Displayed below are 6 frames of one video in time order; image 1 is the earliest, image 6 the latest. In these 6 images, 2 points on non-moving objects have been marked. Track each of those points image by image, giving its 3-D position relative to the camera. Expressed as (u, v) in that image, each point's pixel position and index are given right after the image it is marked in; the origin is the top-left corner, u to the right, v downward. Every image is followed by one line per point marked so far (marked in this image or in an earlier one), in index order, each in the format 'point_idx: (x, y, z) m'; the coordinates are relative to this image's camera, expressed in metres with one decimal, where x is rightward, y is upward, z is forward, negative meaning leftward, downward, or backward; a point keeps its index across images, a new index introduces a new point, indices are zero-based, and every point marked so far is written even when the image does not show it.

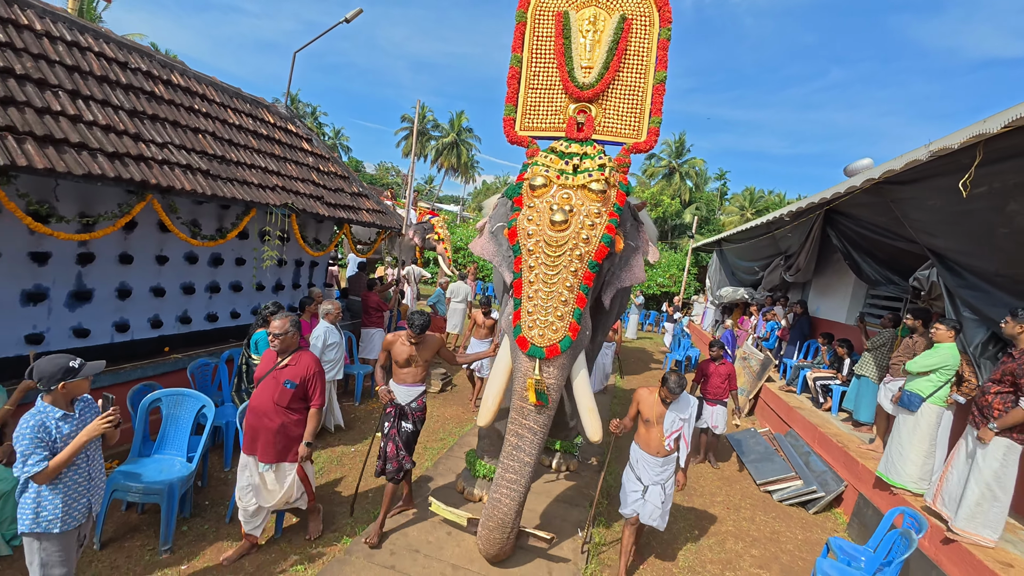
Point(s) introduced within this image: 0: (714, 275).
0: (+6.3, +0.4, +14.3) m
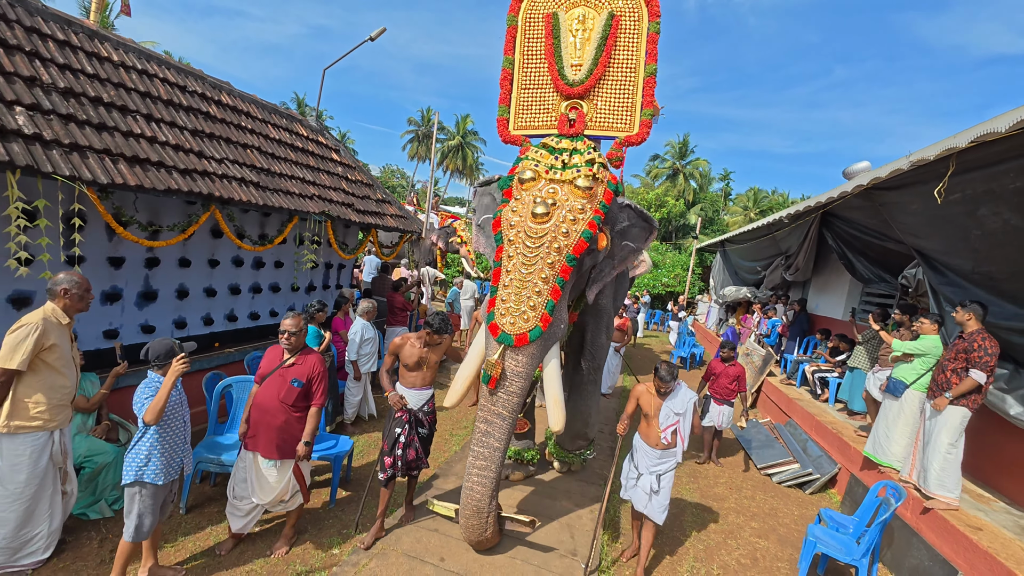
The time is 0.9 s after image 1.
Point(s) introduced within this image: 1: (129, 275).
0: (+6.6, +0.5, +14.7) m
1: (-3.6, +0.1, +4.4) m
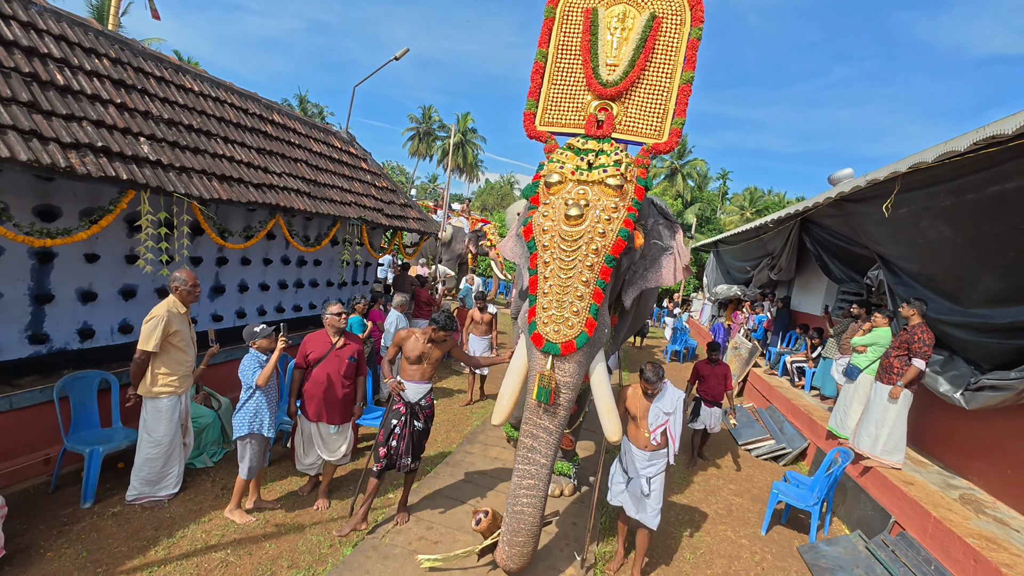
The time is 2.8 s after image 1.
0: (+6.7, +0.5, +15.6) m
1: (-3.4, +0.2, +5.1) m
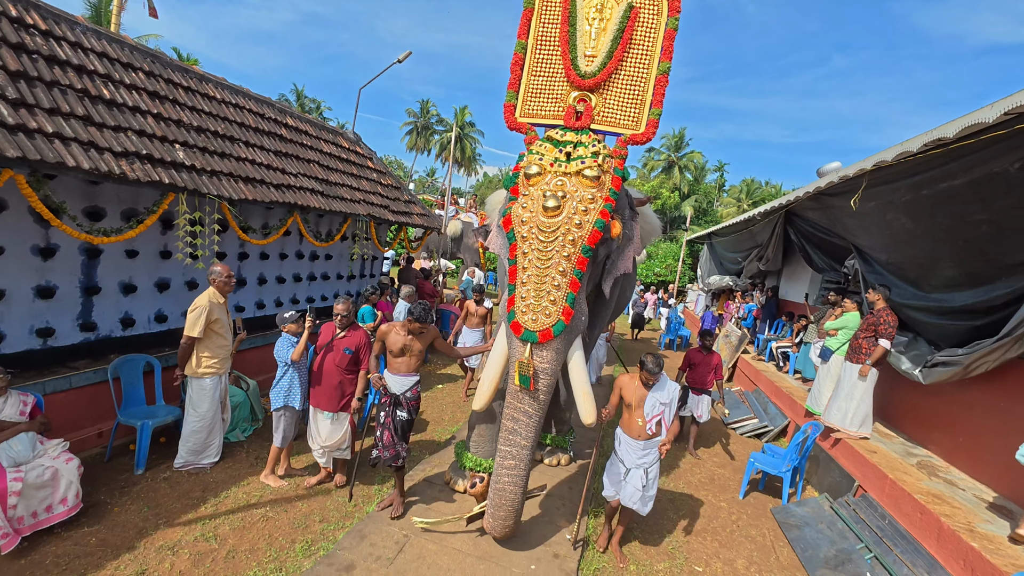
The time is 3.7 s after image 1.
0: (+6.7, +0.8, +16.0) m
1: (-3.4, +0.3, +5.6) m
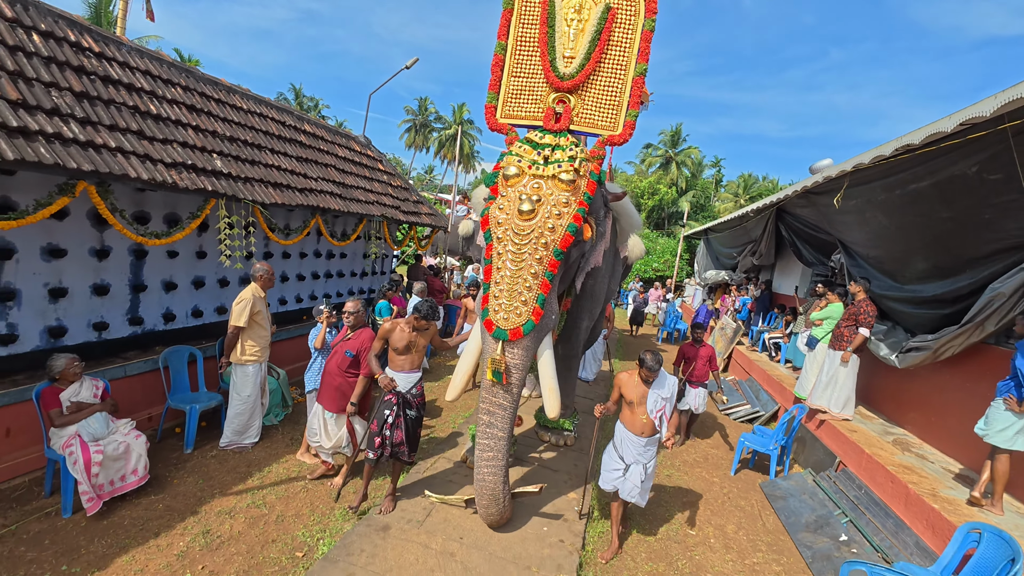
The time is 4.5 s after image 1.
0: (+6.8, +1.0, +16.4) m
1: (-3.3, +0.3, +6.0) m
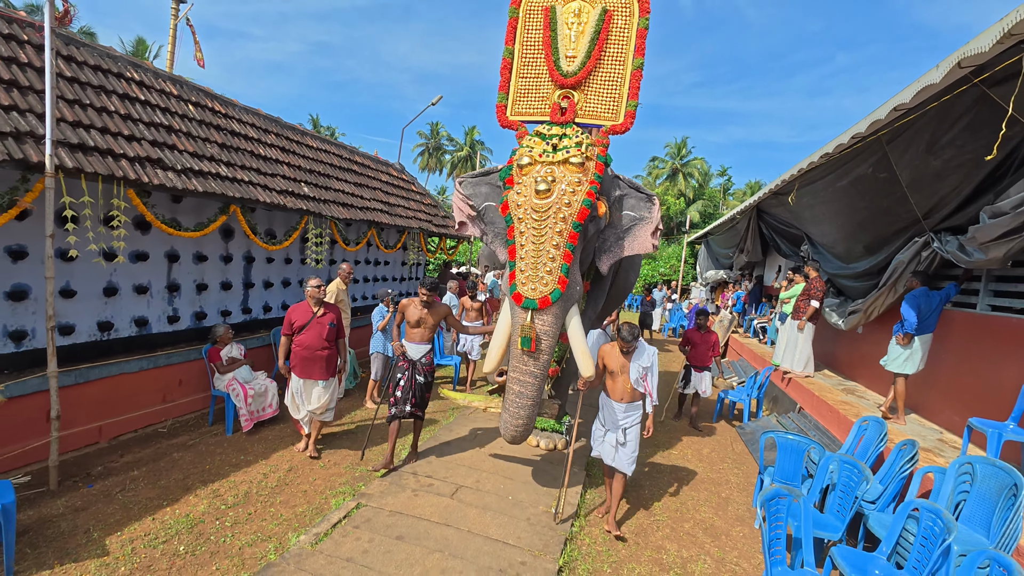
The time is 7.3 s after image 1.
0: (+7.3, +1.0, +17.7) m
1: (-3.1, +0.3, +7.5) m
